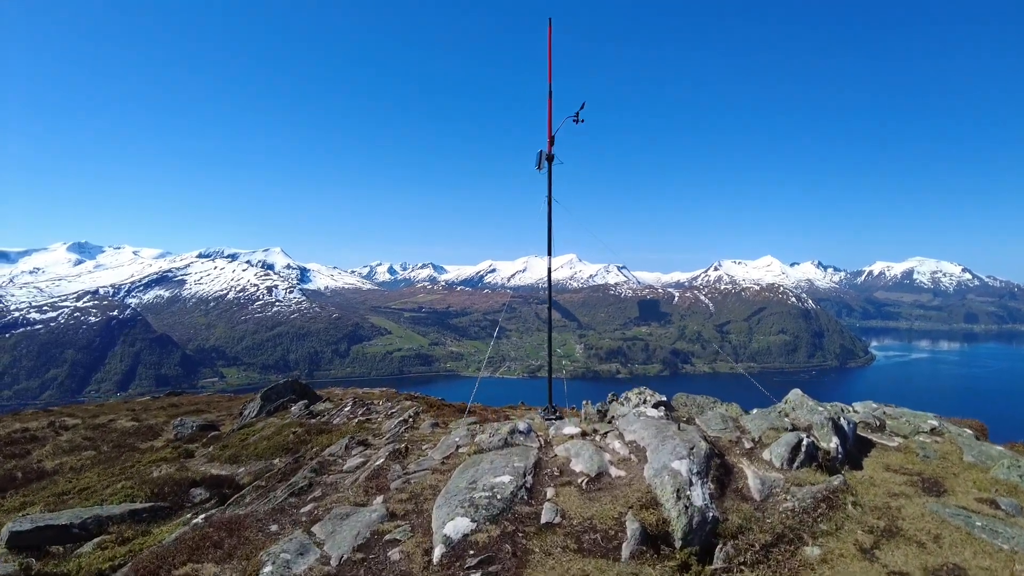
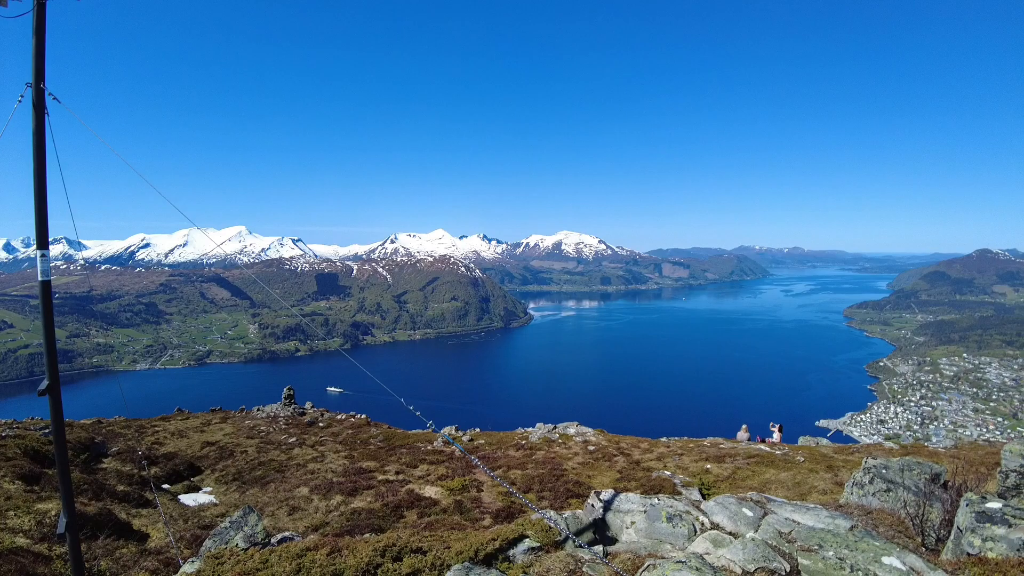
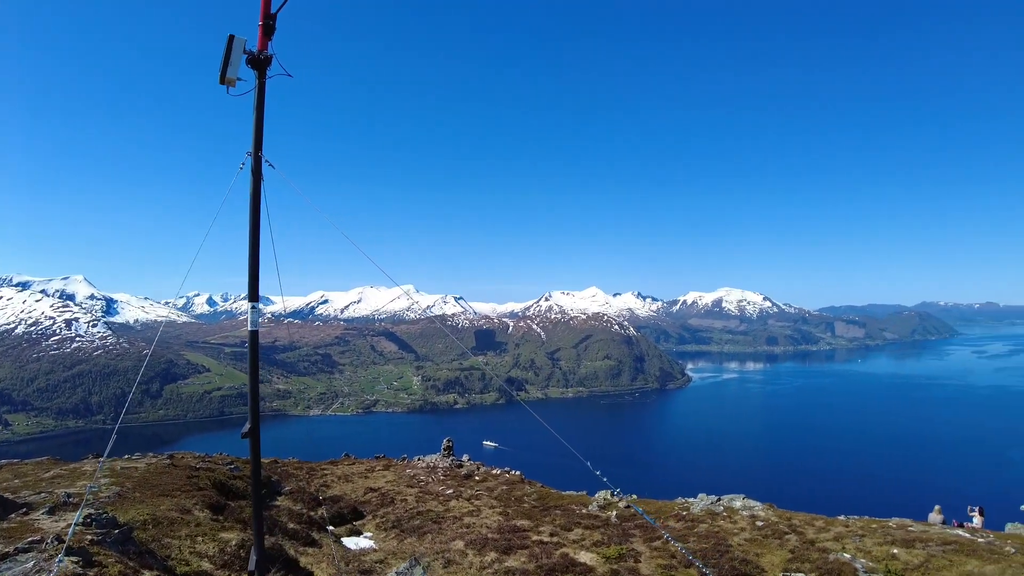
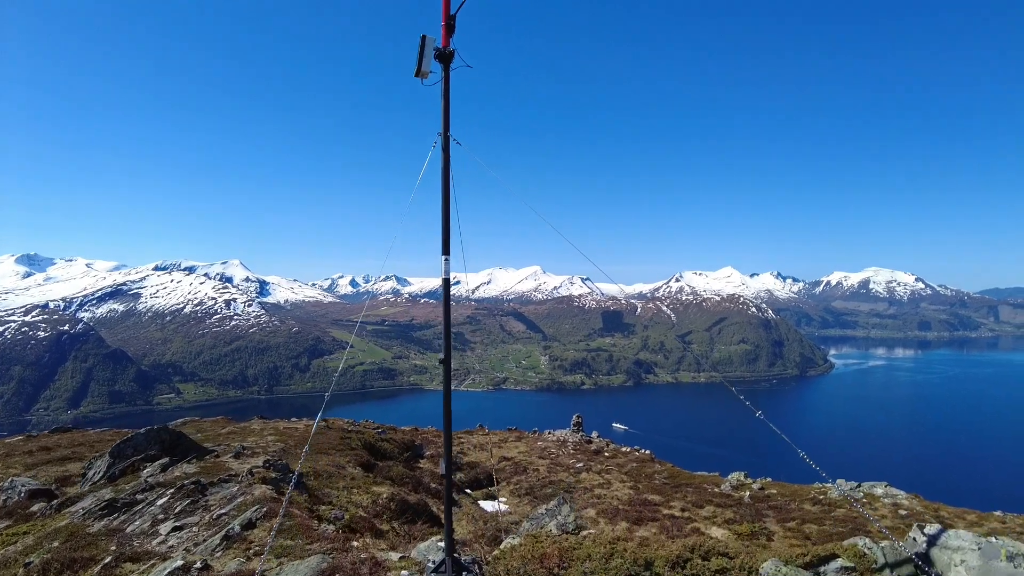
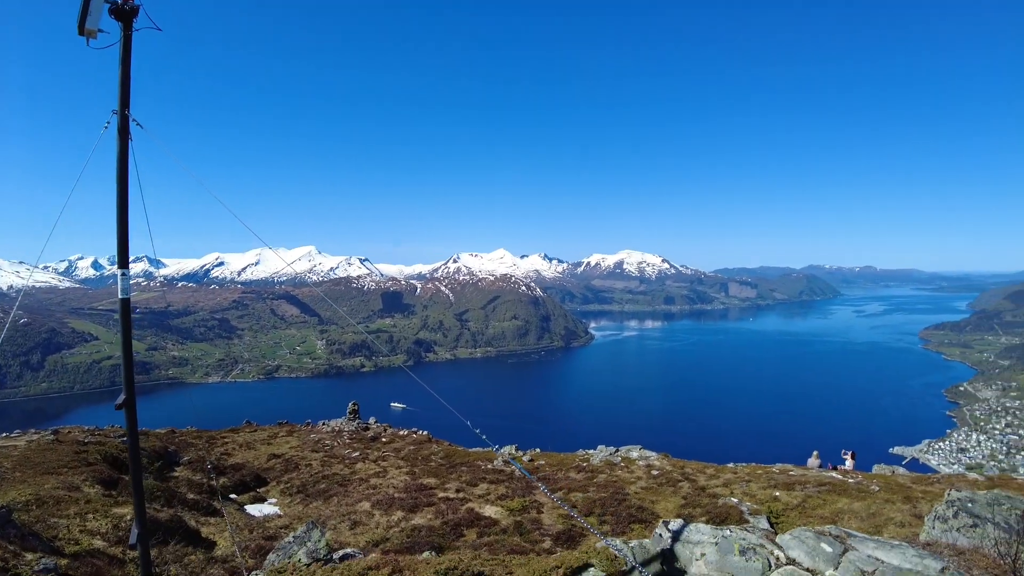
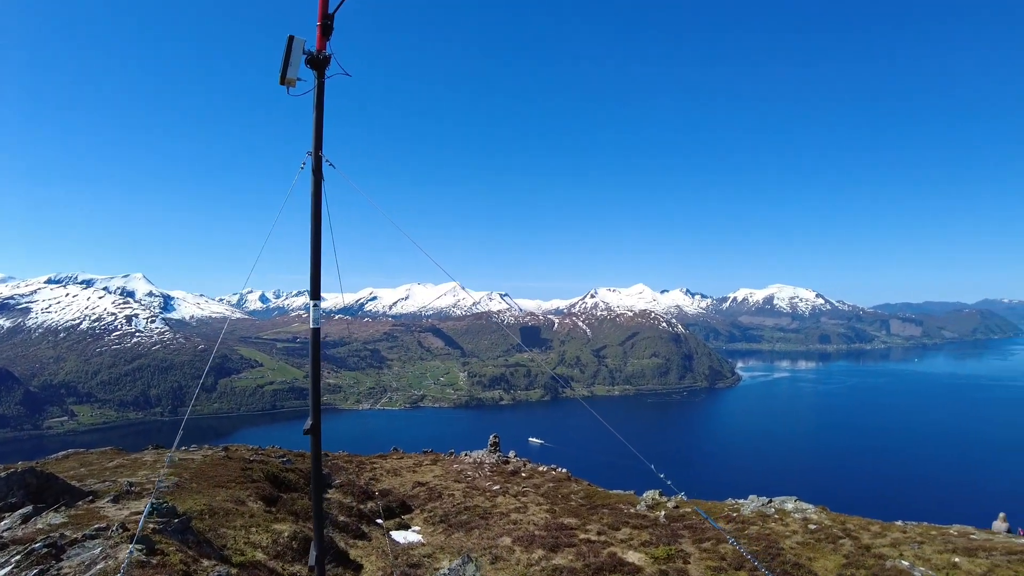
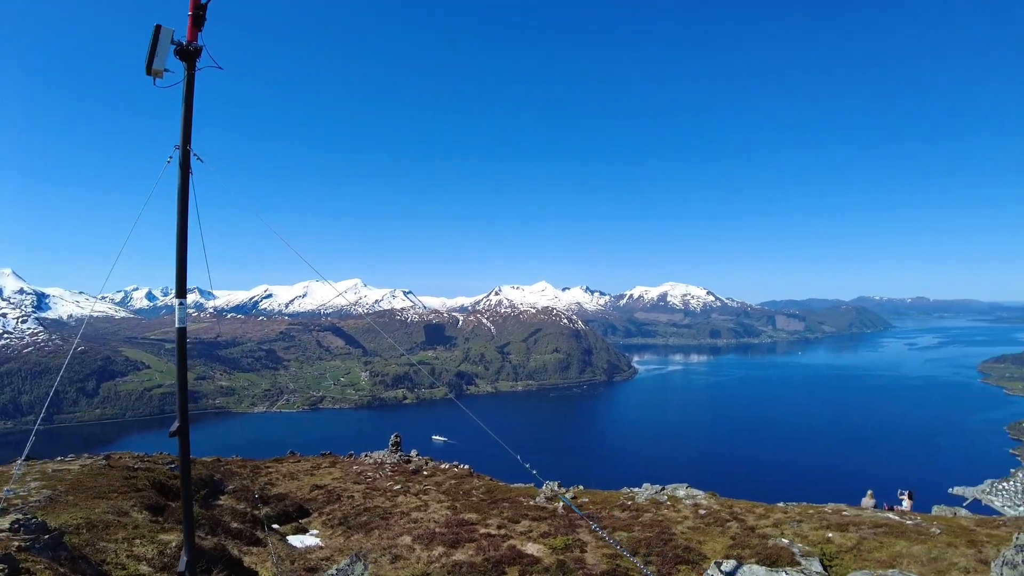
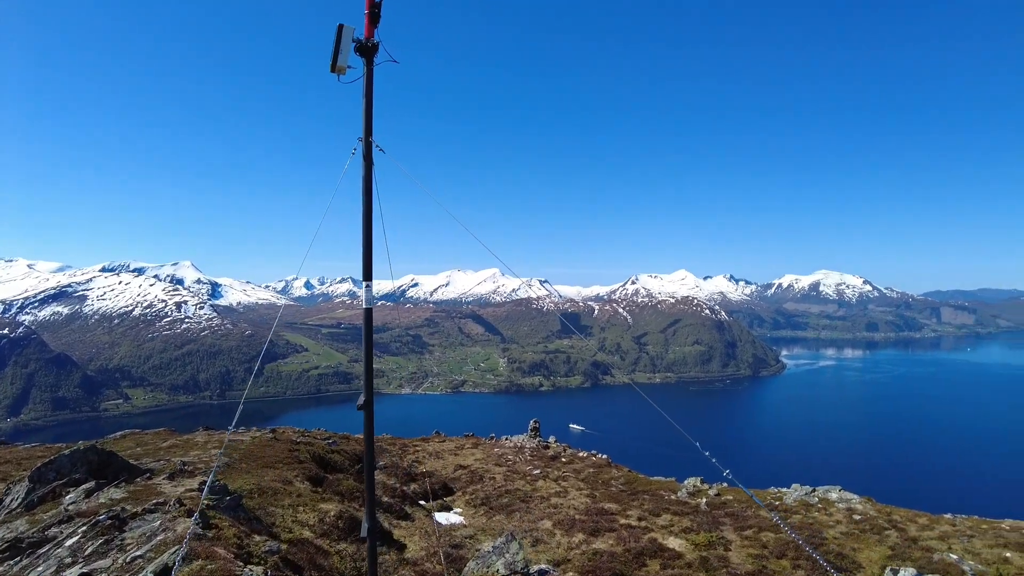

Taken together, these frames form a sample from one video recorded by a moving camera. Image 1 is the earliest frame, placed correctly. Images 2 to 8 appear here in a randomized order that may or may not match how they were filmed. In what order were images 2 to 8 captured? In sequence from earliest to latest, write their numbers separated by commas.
4, 8, 6, 3, 7, 5, 2
